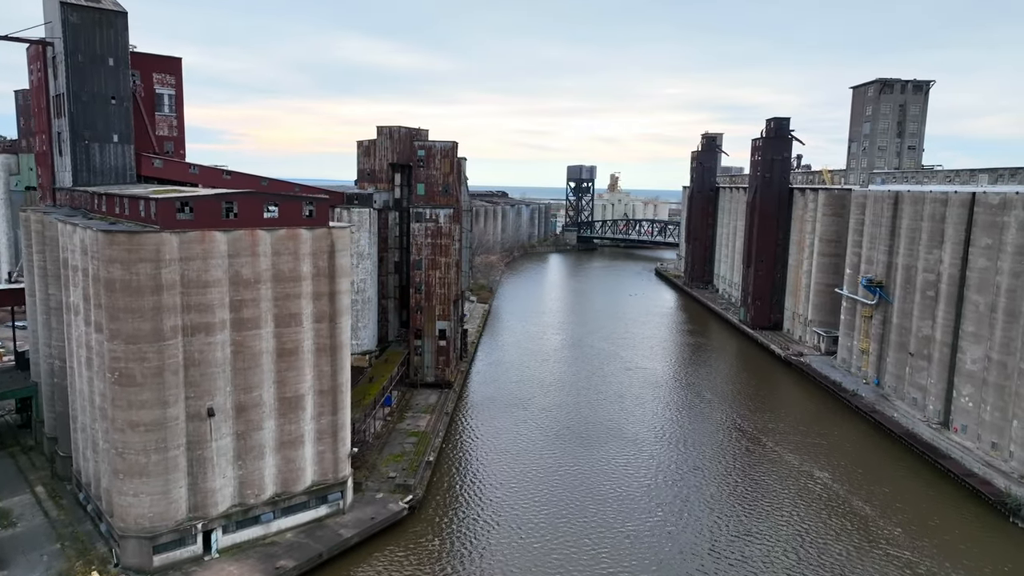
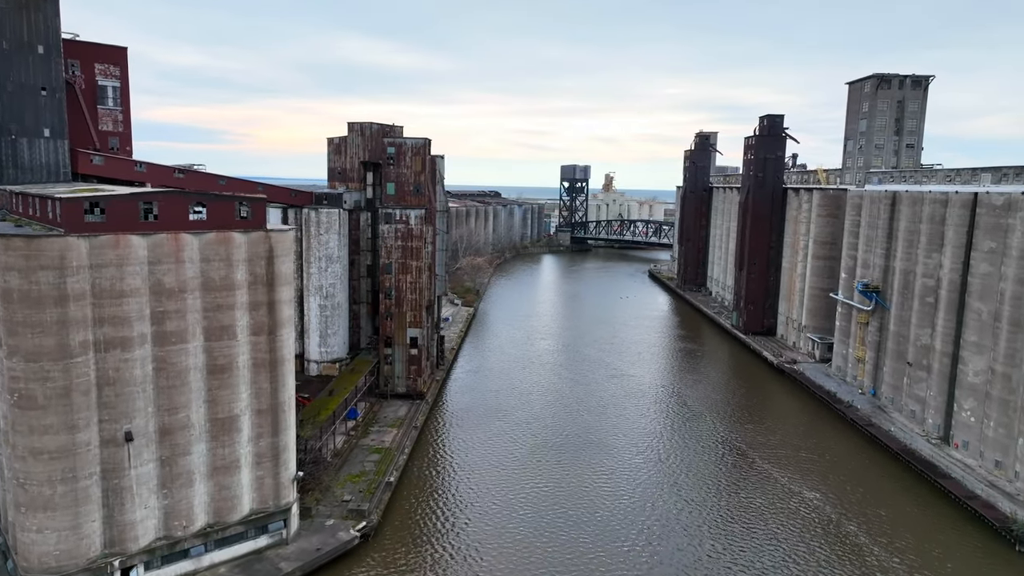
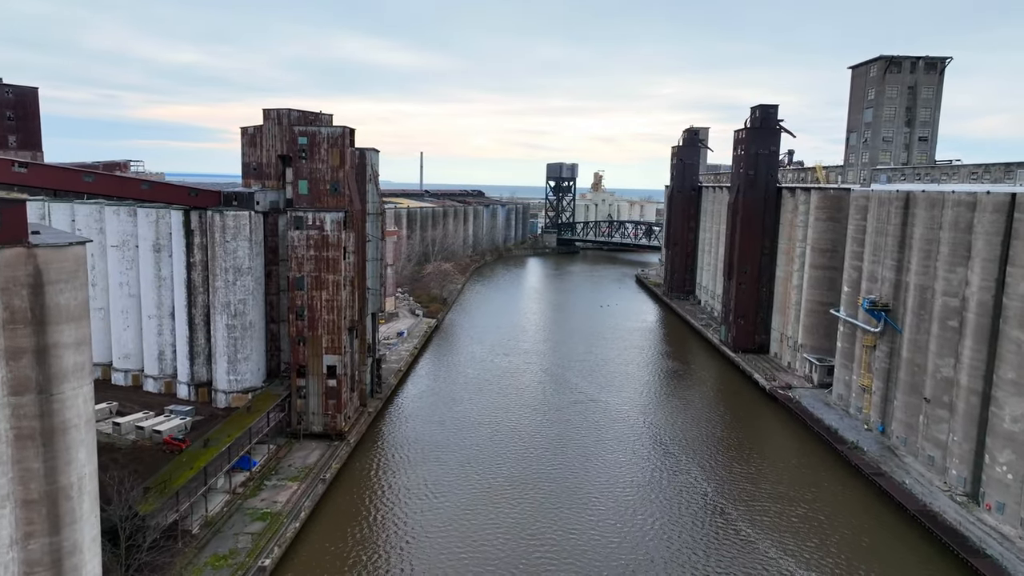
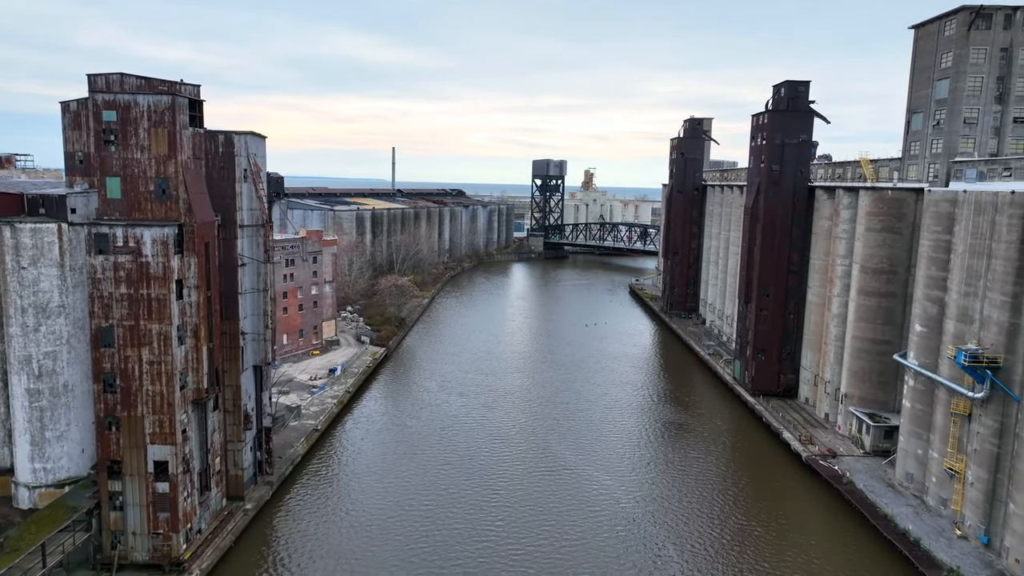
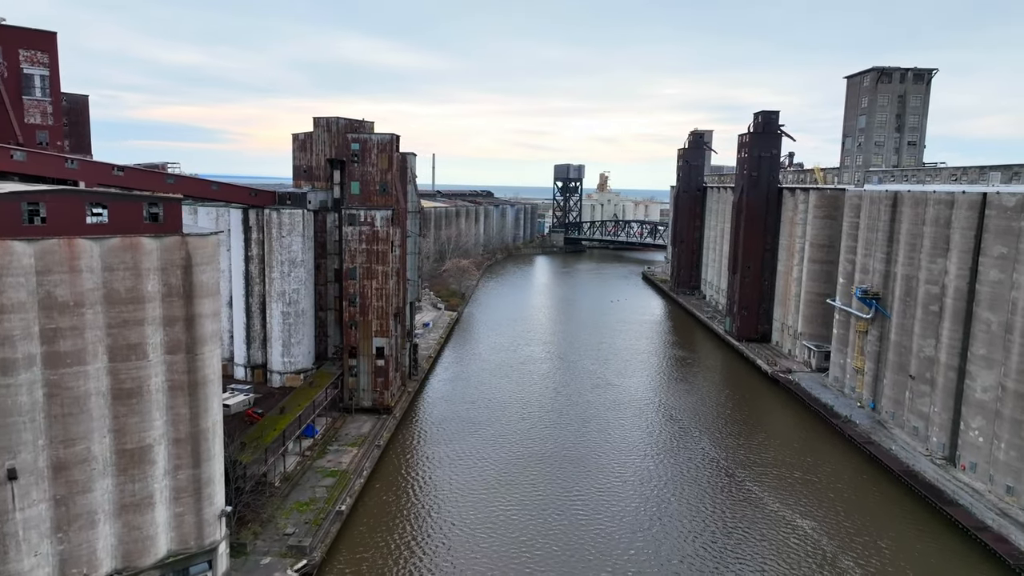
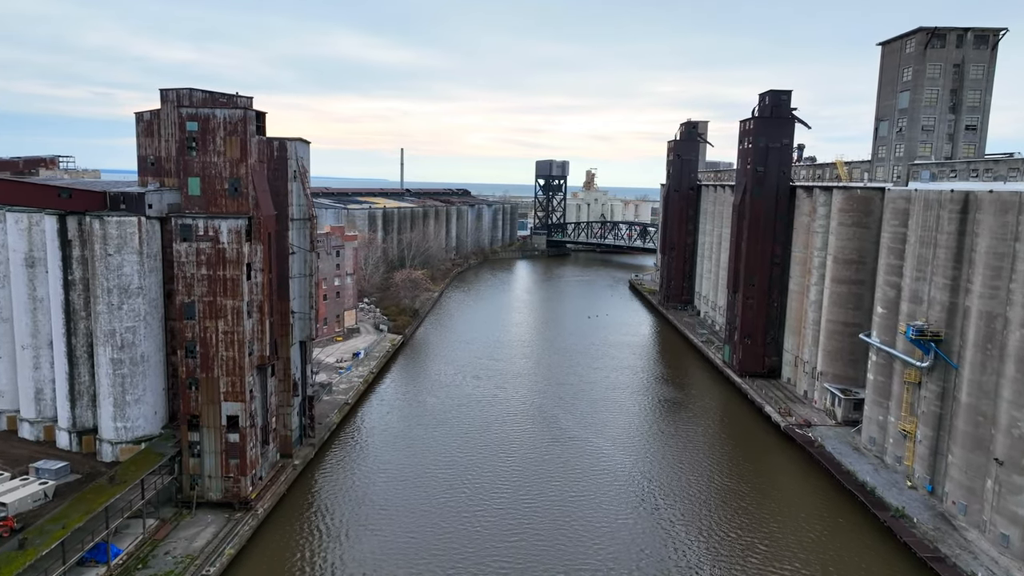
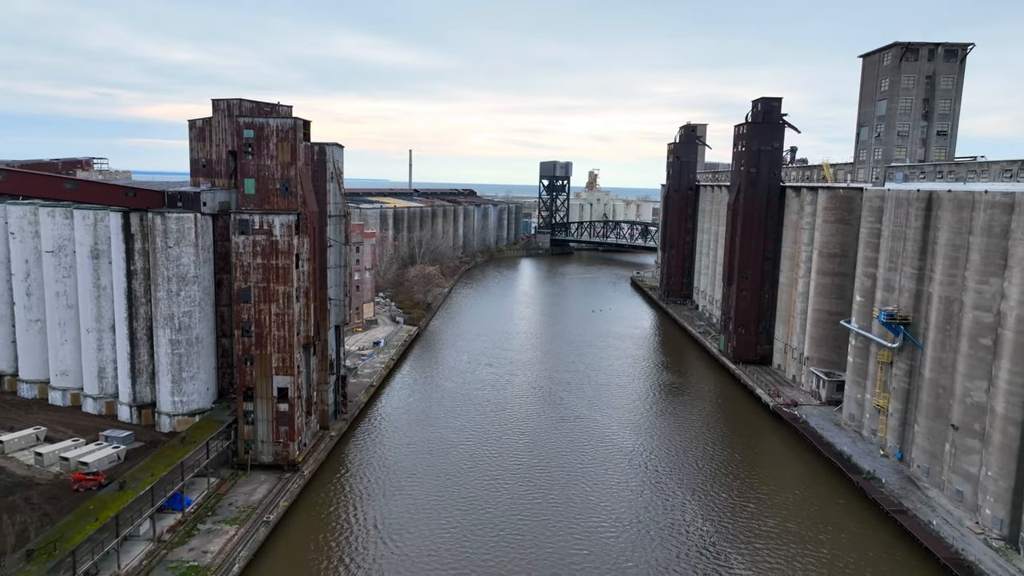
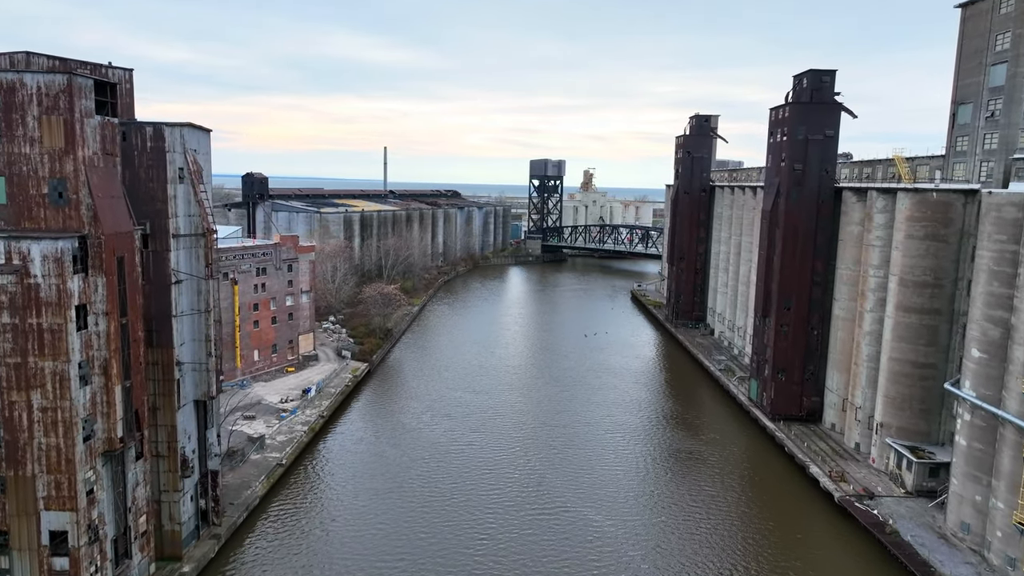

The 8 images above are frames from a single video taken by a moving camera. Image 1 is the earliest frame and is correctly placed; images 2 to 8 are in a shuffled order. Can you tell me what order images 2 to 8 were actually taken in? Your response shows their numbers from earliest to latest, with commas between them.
2, 5, 3, 7, 6, 4, 8
